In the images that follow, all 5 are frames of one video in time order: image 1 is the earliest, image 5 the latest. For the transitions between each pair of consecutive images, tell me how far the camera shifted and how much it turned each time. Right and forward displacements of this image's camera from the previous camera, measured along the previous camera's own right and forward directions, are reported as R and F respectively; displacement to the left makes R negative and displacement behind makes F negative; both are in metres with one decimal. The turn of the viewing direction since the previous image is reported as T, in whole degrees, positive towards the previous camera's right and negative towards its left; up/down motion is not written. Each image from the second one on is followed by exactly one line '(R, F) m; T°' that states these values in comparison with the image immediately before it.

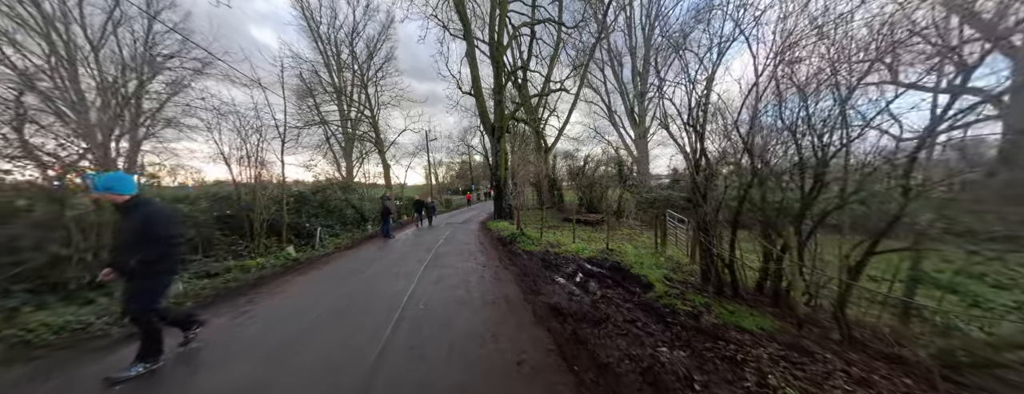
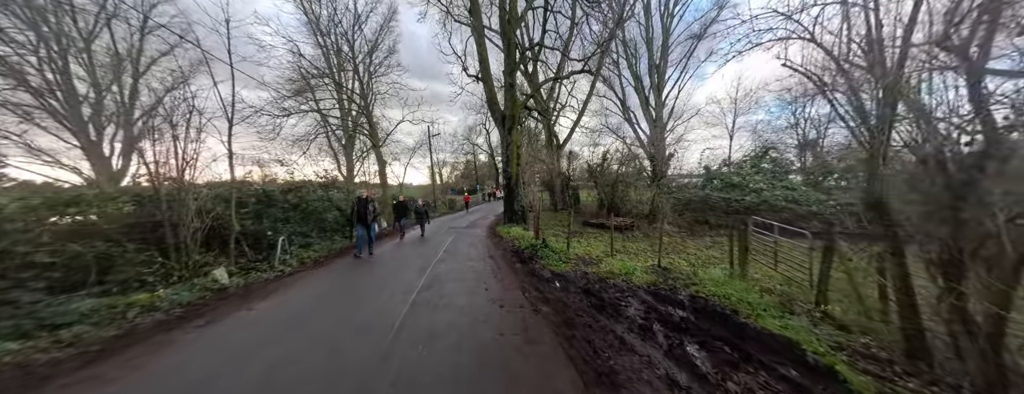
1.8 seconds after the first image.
(-0.4, +2.1) m; -1°
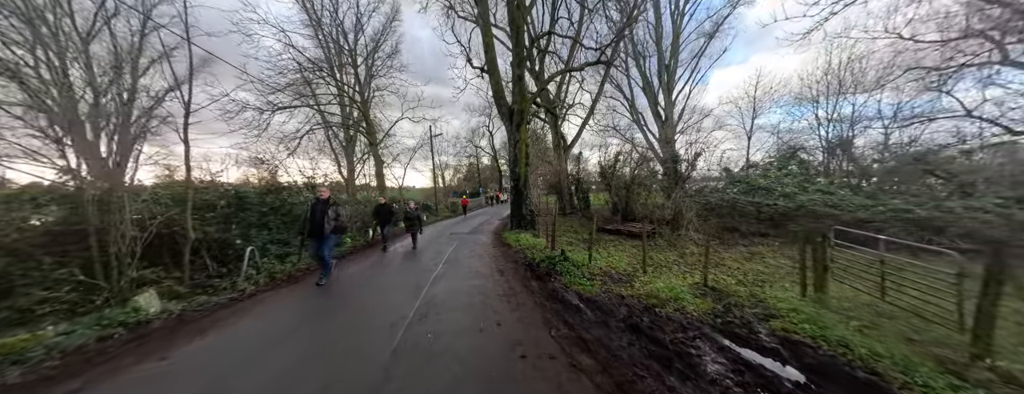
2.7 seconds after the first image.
(-0.3, +1.2) m; -1°
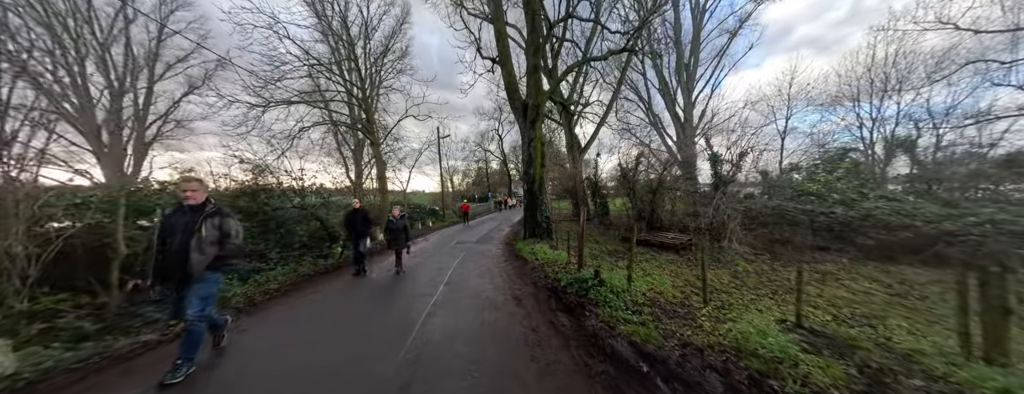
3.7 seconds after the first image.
(-0.2, +1.3) m; -2°
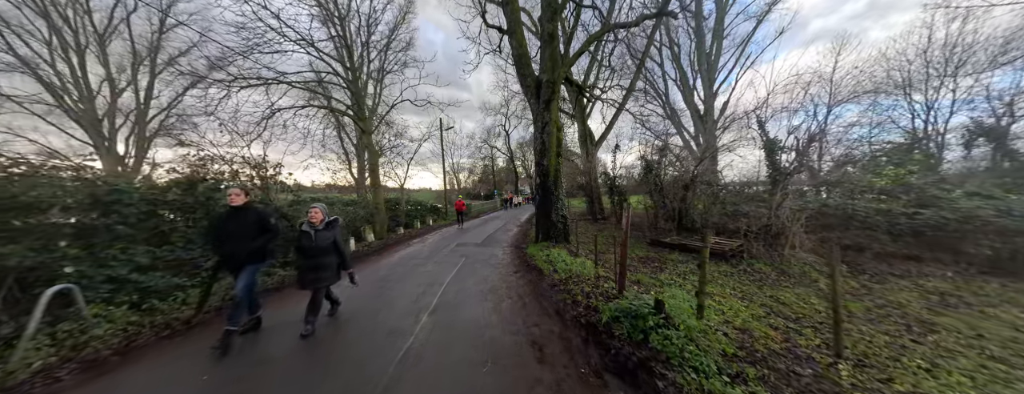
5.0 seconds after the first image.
(-0.1, +1.7) m; -1°
